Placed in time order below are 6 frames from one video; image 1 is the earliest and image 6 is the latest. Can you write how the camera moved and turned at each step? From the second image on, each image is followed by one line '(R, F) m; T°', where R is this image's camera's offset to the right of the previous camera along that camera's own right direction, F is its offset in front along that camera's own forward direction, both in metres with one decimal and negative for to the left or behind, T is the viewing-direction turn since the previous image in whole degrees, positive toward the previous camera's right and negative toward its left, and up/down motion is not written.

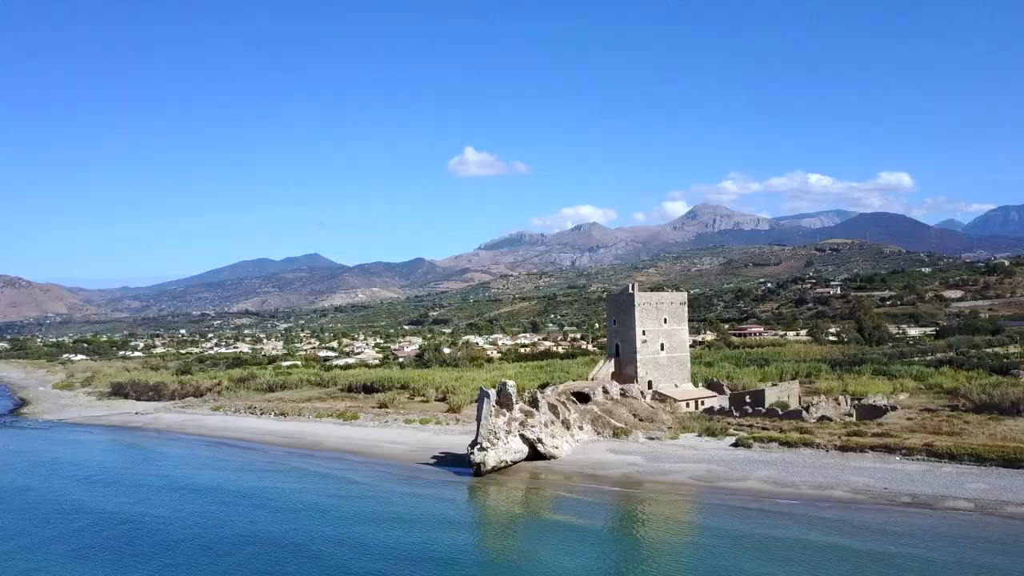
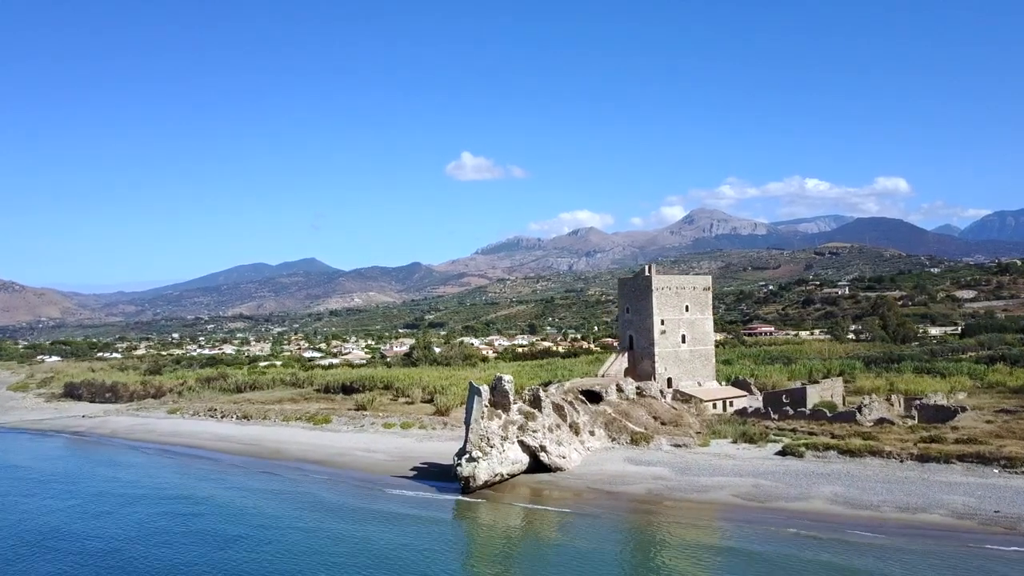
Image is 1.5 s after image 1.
(0.0, +7.1) m; 0°
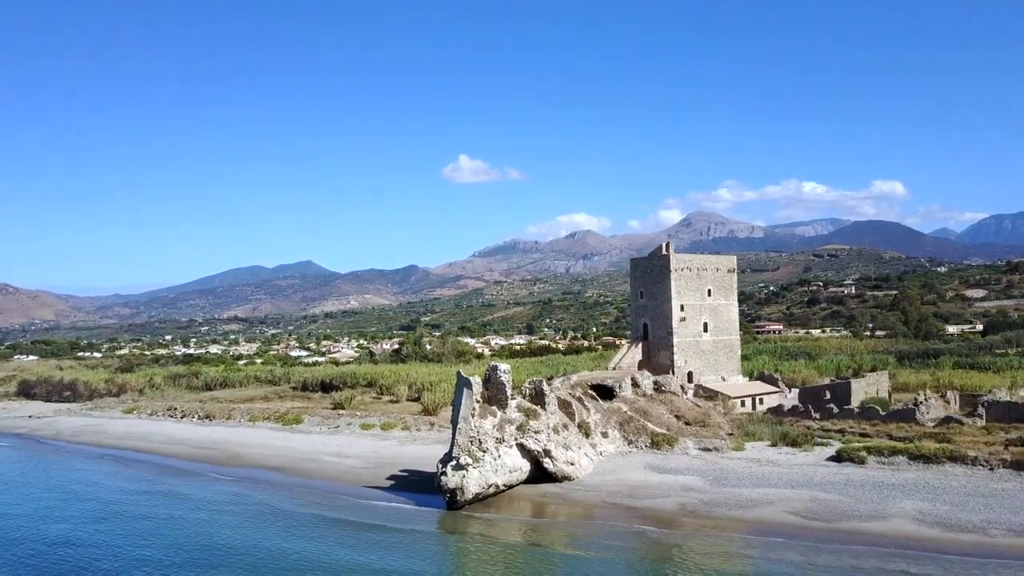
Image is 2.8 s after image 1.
(0.0, +5.6) m; 0°
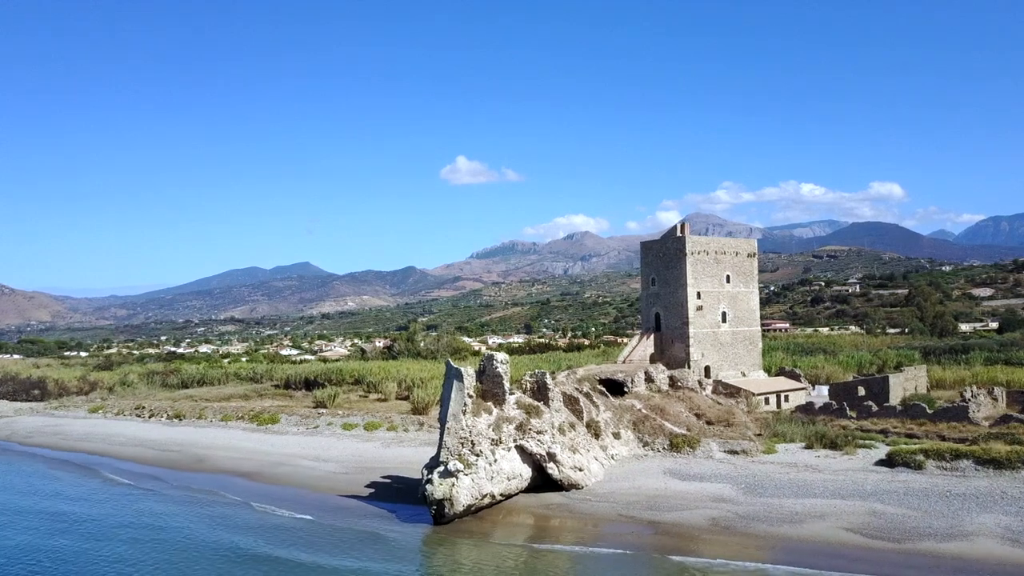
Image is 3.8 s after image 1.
(0.0, +3.7) m; 0°
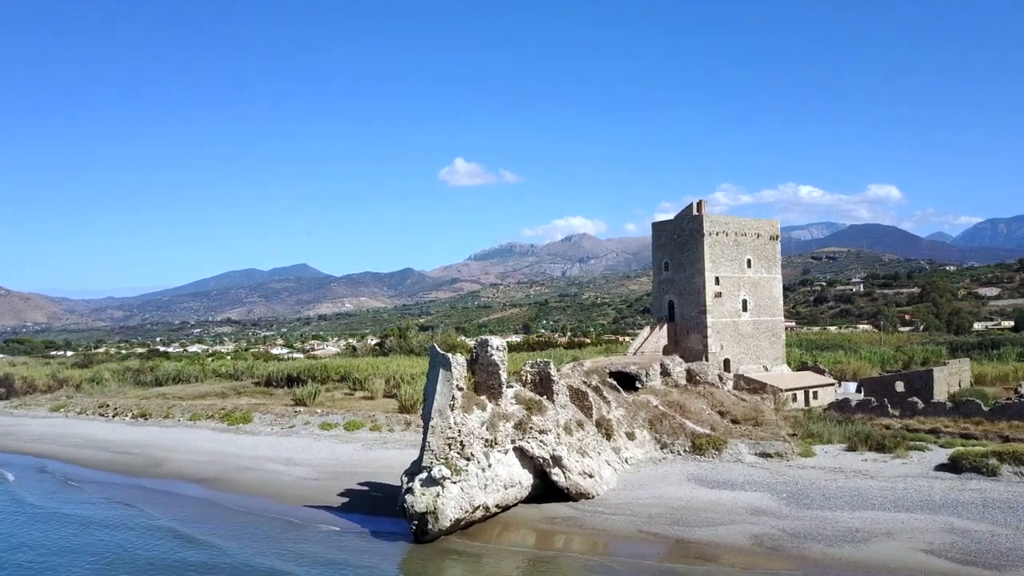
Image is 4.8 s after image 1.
(0.0, +3.4) m; 0°
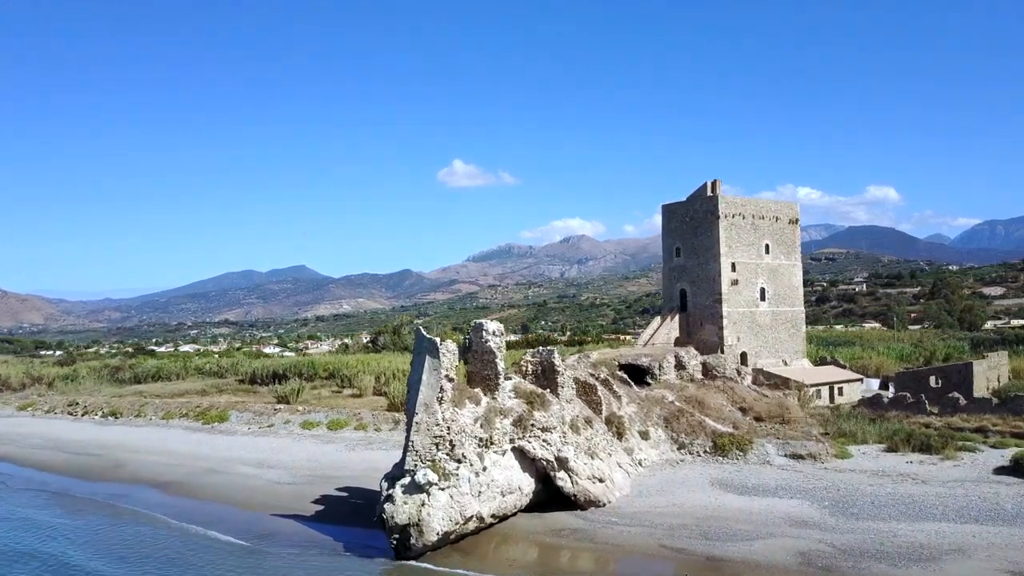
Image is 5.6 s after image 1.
(0.0, +2.5) m; 0°
